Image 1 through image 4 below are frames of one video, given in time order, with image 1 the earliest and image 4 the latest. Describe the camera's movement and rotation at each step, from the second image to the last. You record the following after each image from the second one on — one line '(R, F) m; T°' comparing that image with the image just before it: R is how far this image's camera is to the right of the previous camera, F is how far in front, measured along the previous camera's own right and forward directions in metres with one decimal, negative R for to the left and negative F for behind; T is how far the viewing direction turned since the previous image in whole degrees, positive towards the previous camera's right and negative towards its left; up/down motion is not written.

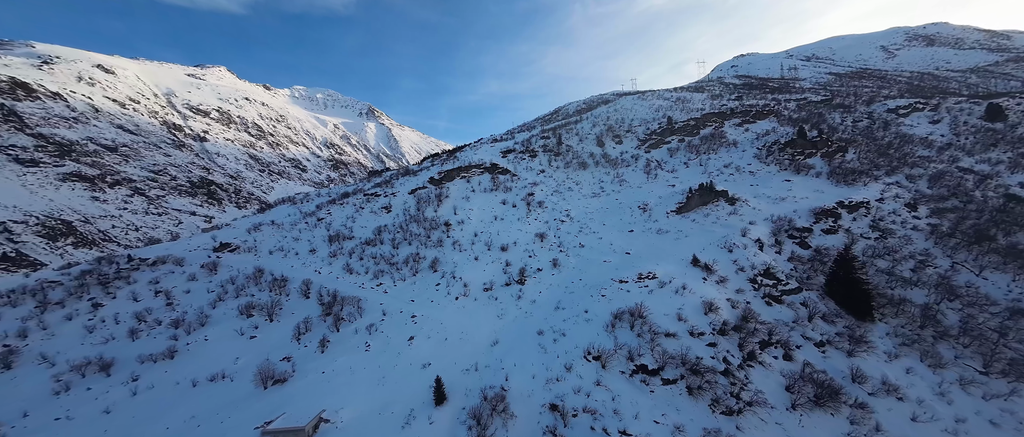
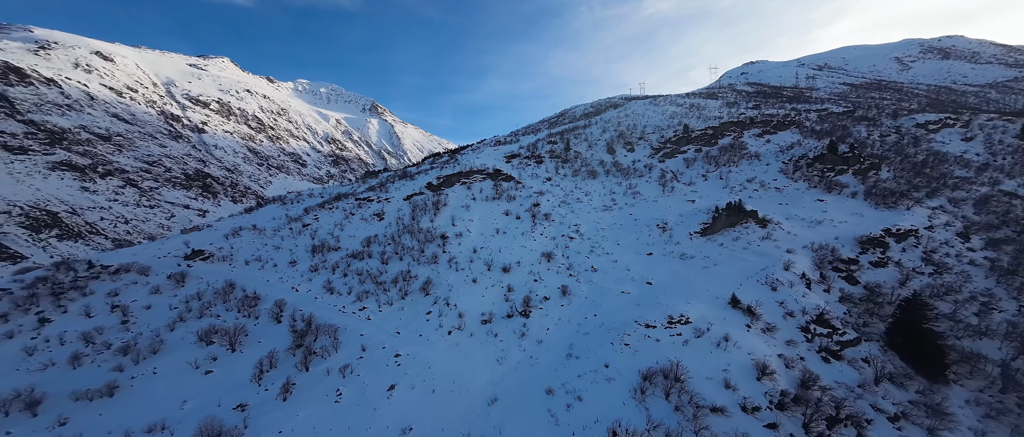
(-0.2, +2.1) m; 0°
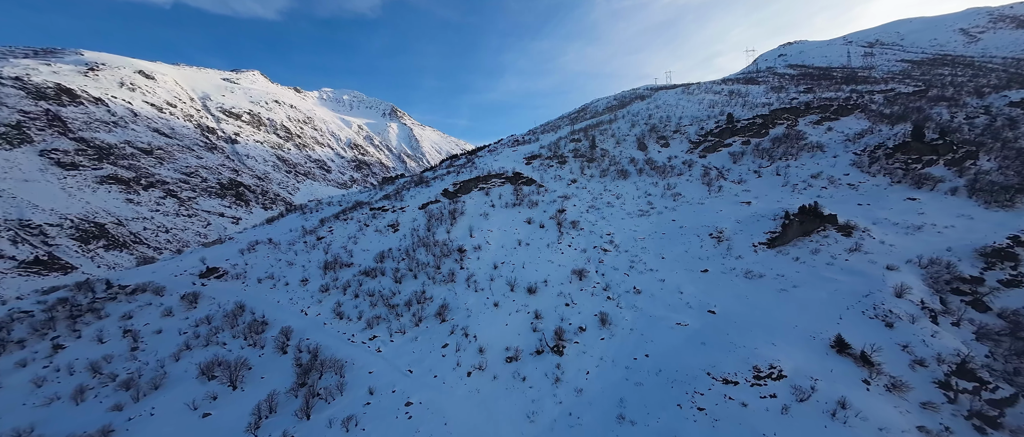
(-0.1, +2.1) m; -4°
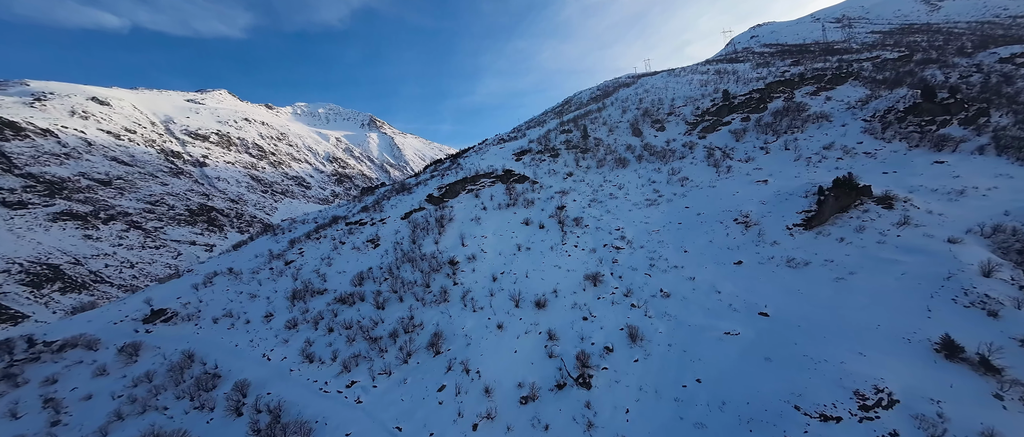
(-0.3, +2.3) m; +2°
